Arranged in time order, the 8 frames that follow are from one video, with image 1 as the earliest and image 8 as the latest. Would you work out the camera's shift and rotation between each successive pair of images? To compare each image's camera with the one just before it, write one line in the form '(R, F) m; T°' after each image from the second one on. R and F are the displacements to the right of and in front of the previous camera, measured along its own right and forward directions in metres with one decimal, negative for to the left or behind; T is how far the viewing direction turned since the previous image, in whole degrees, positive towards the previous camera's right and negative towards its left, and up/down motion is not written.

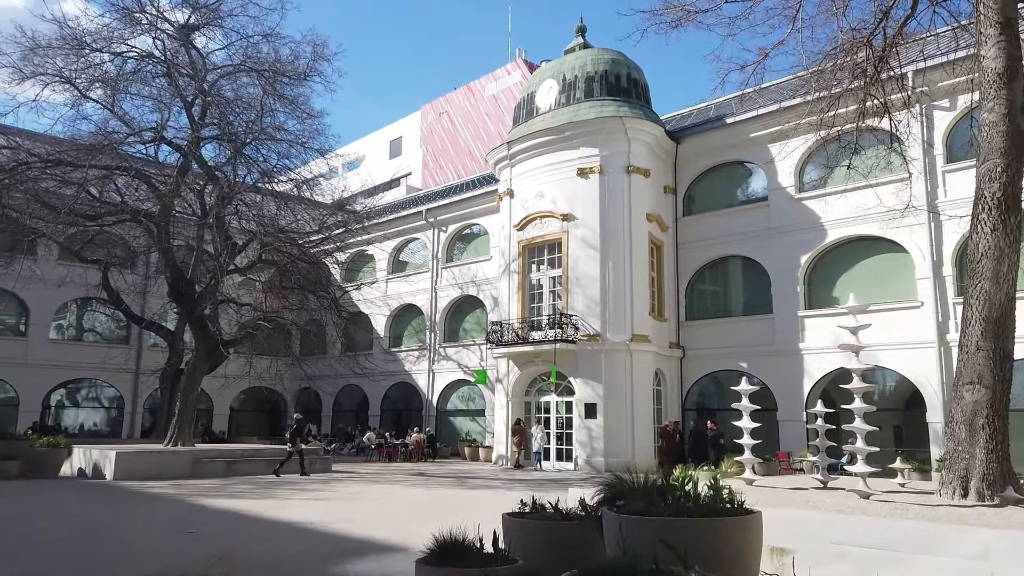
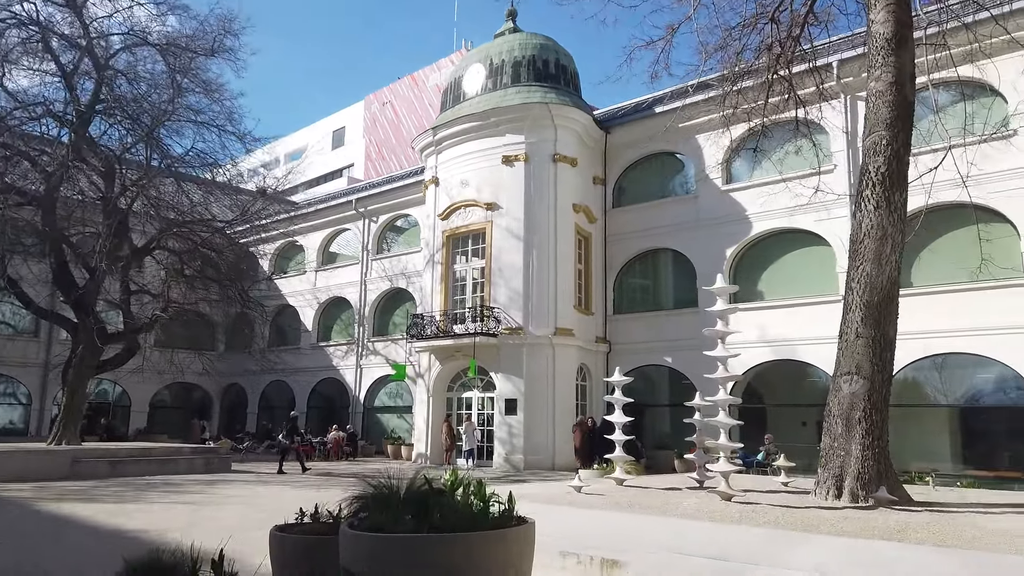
(+1.1, +0.8) m; +3°
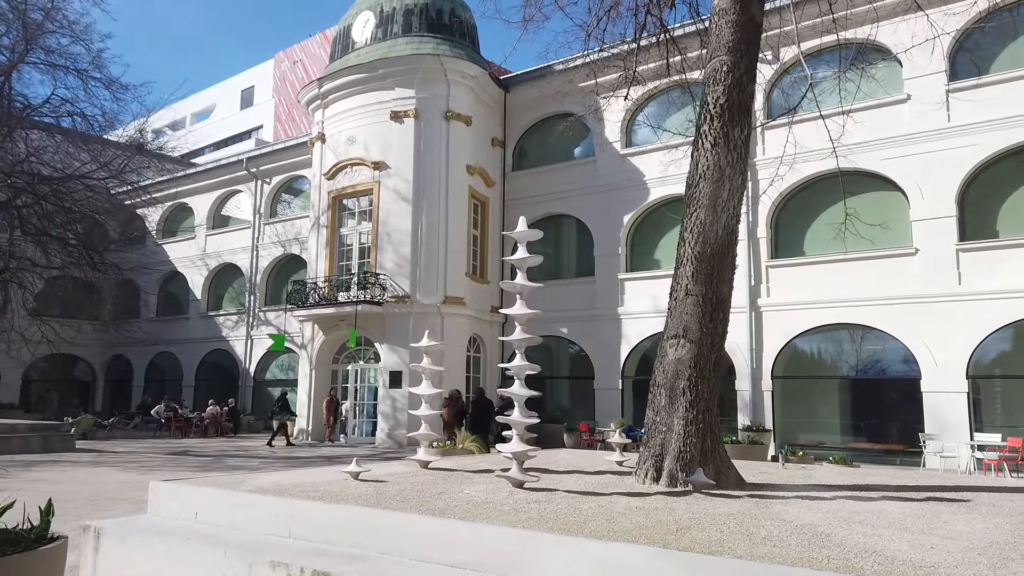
(+1.3, +1.1) m; +5°
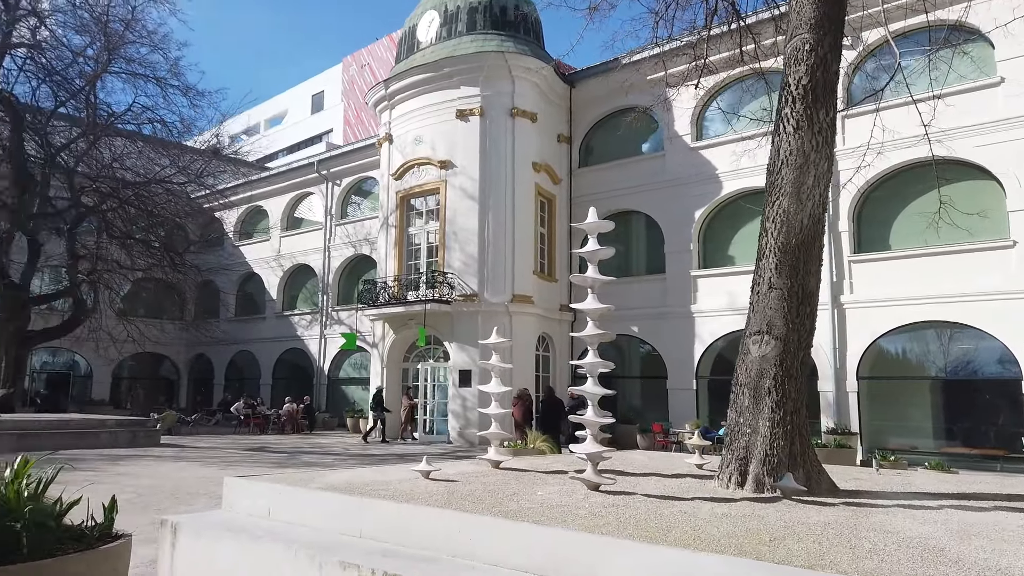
(0.0, +0.2) m; -5°
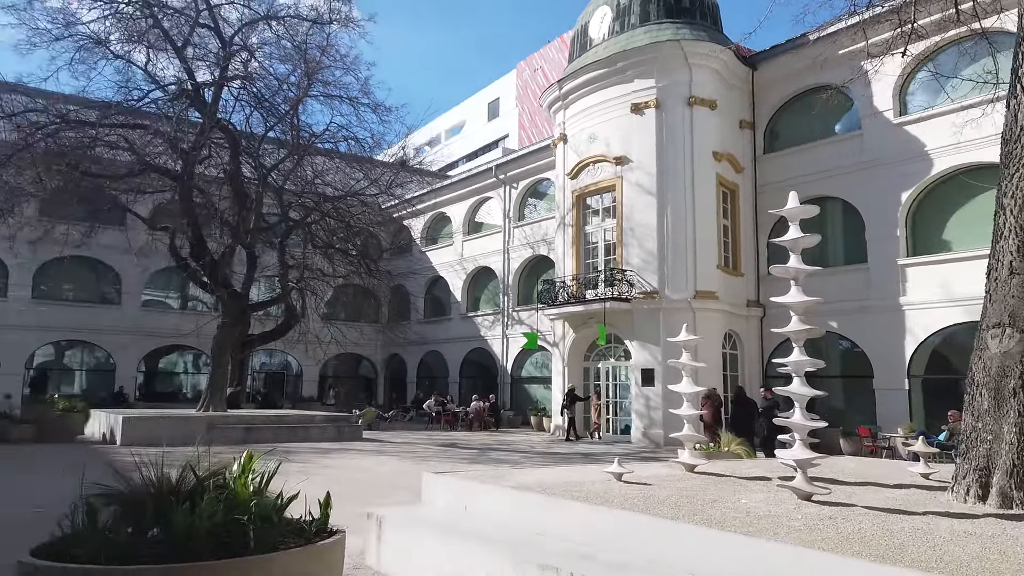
(-0.1, +0.1) m; -14°
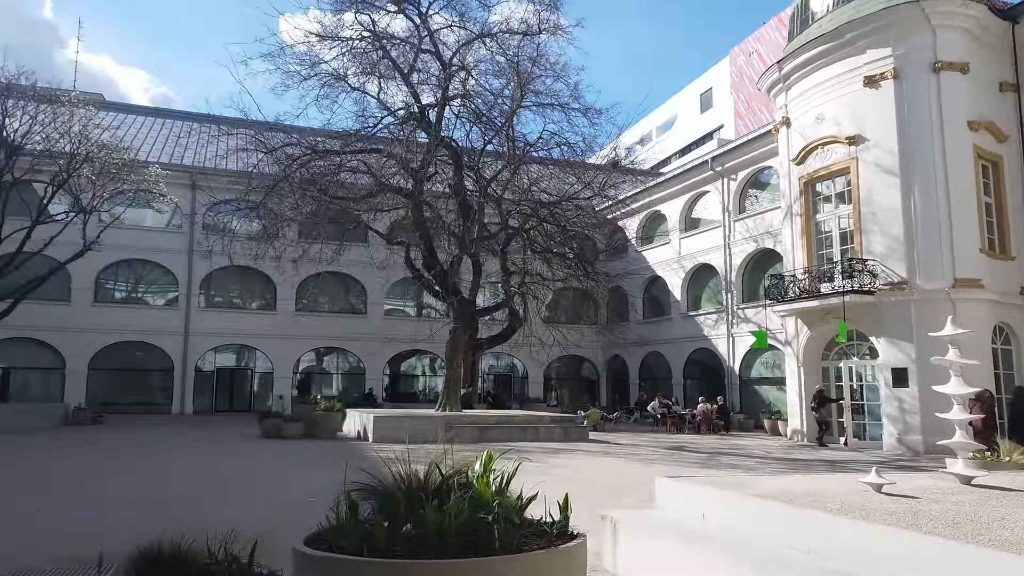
(-0.1, +0.1) m; -17°
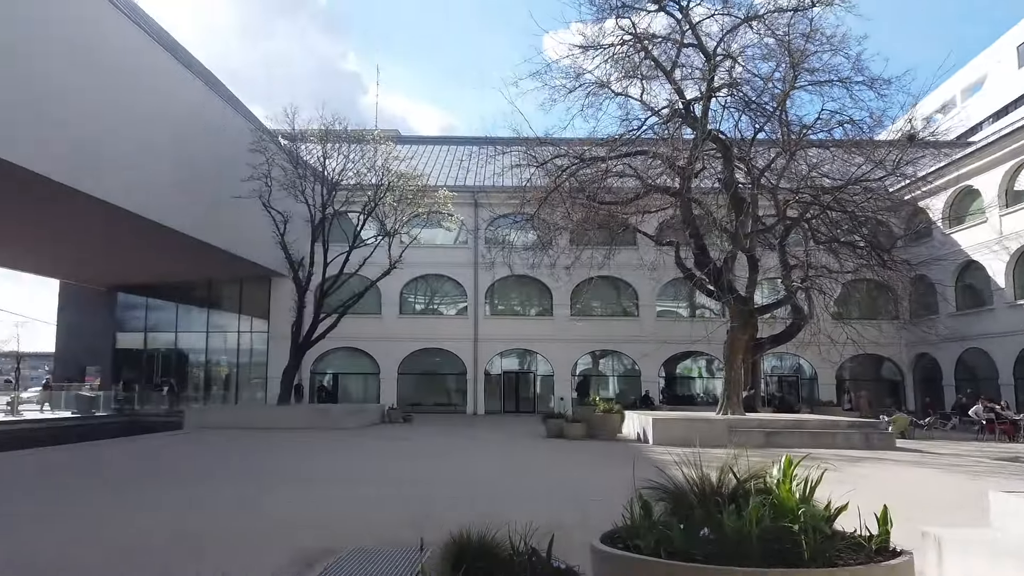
(0.0, 0.0) m; -21°
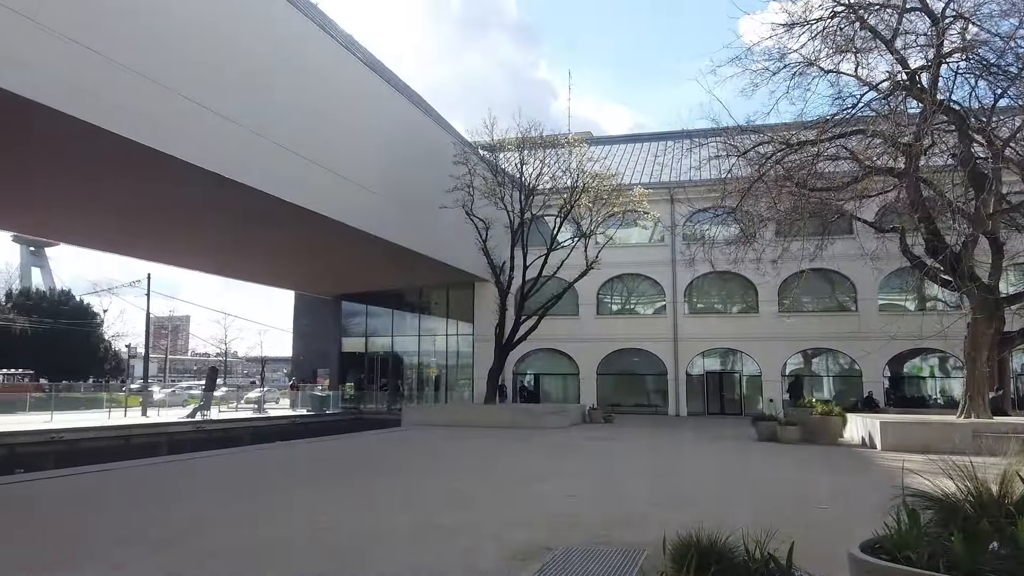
(-0.1, 0.0) m; -15°
